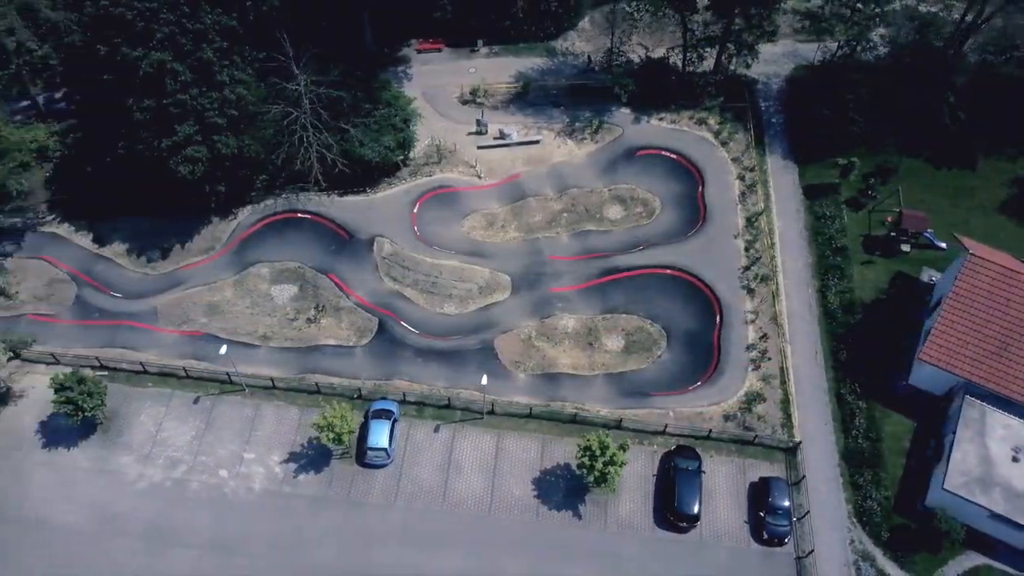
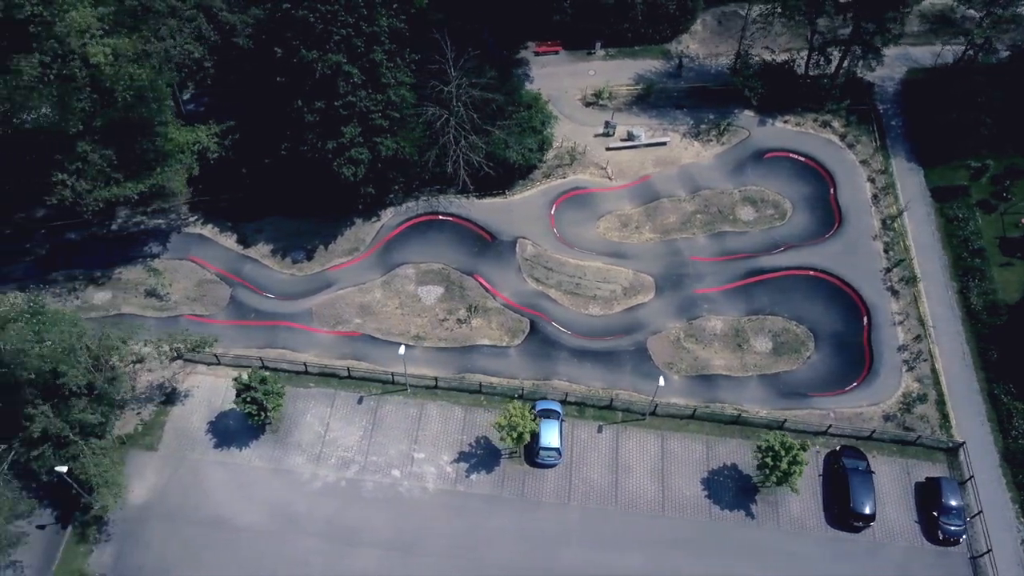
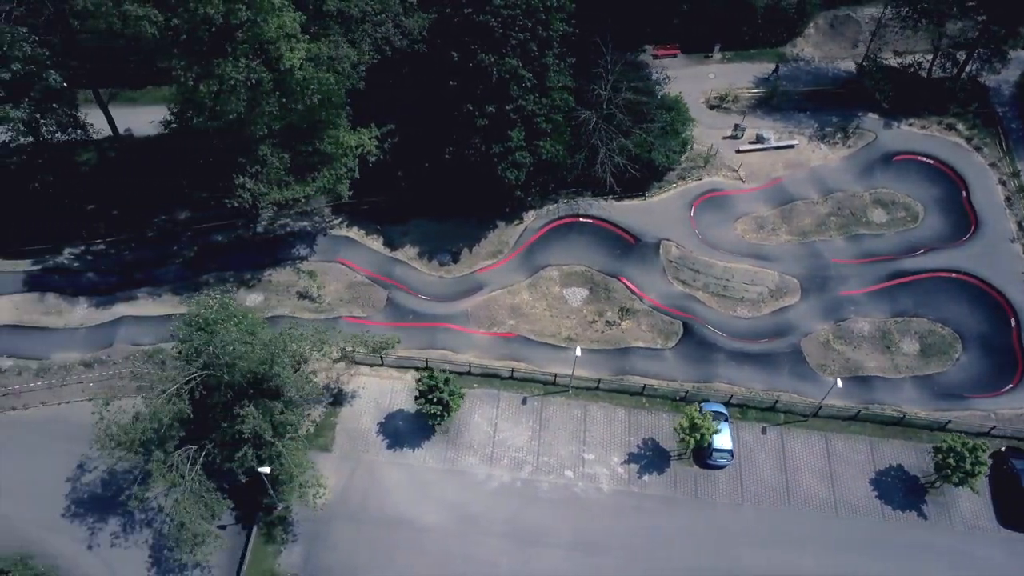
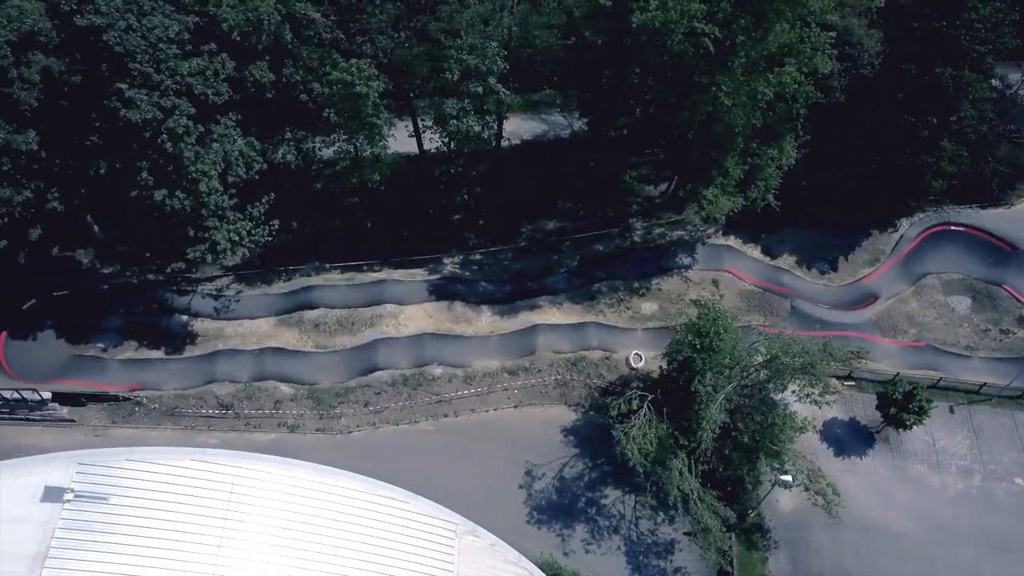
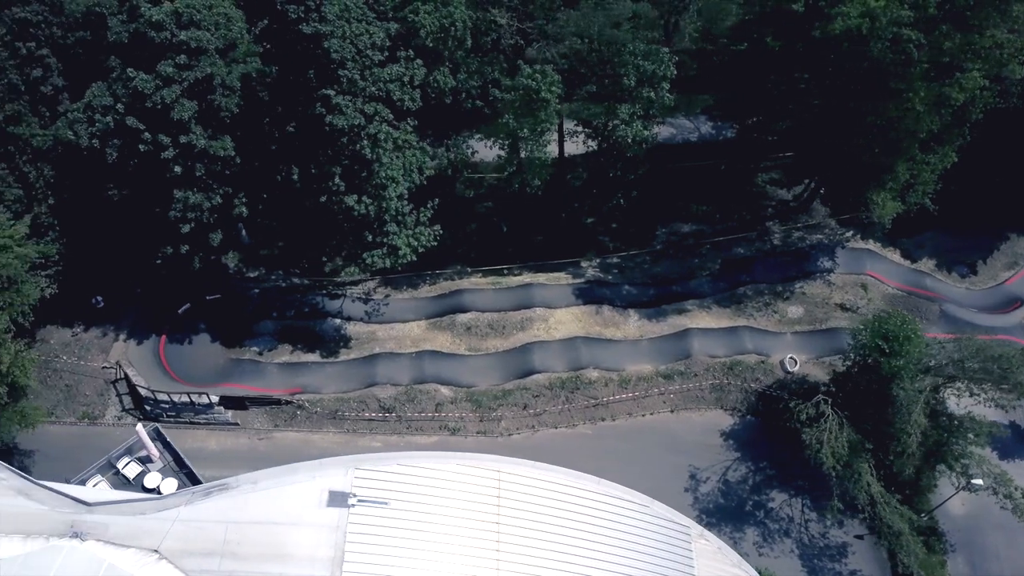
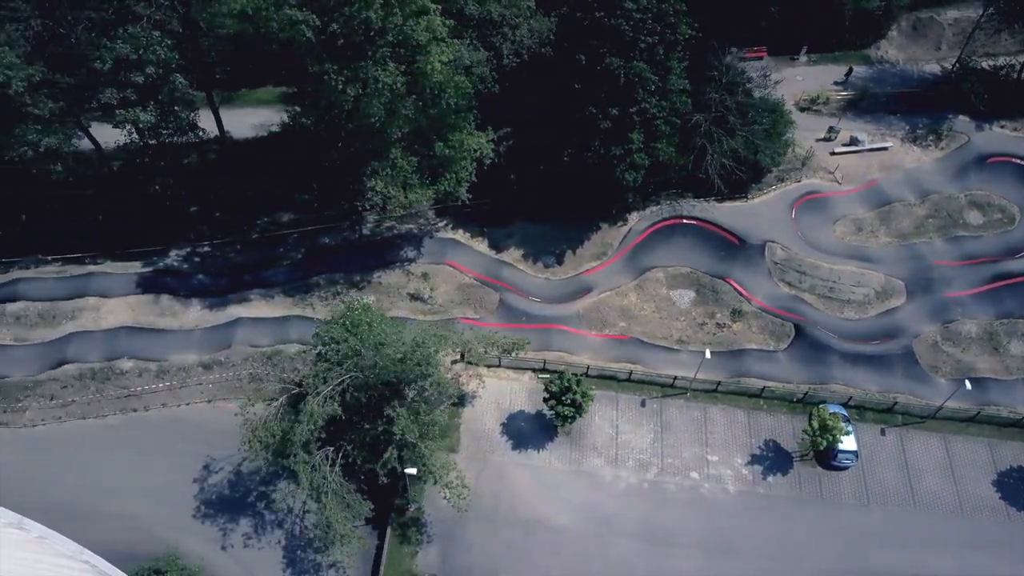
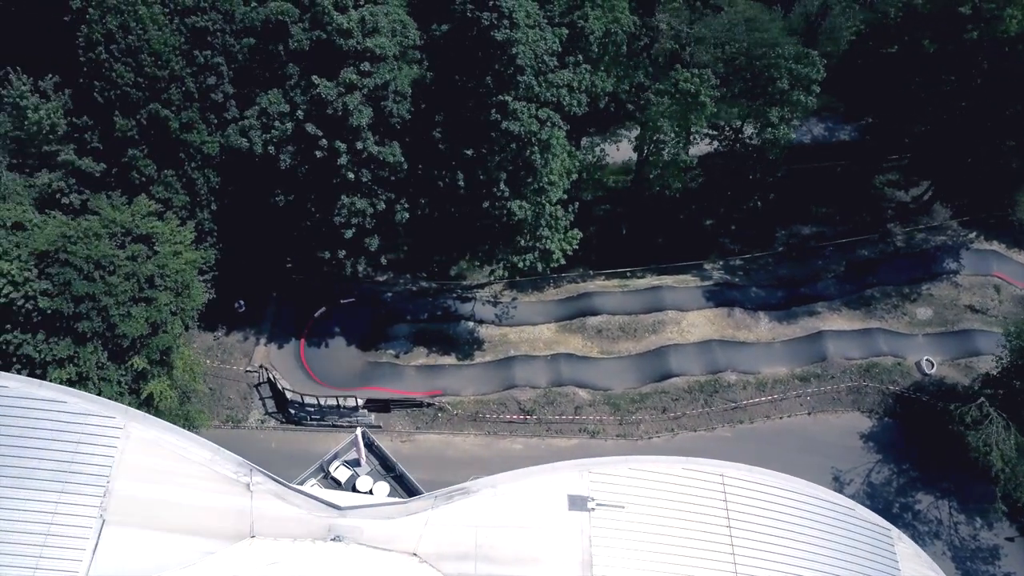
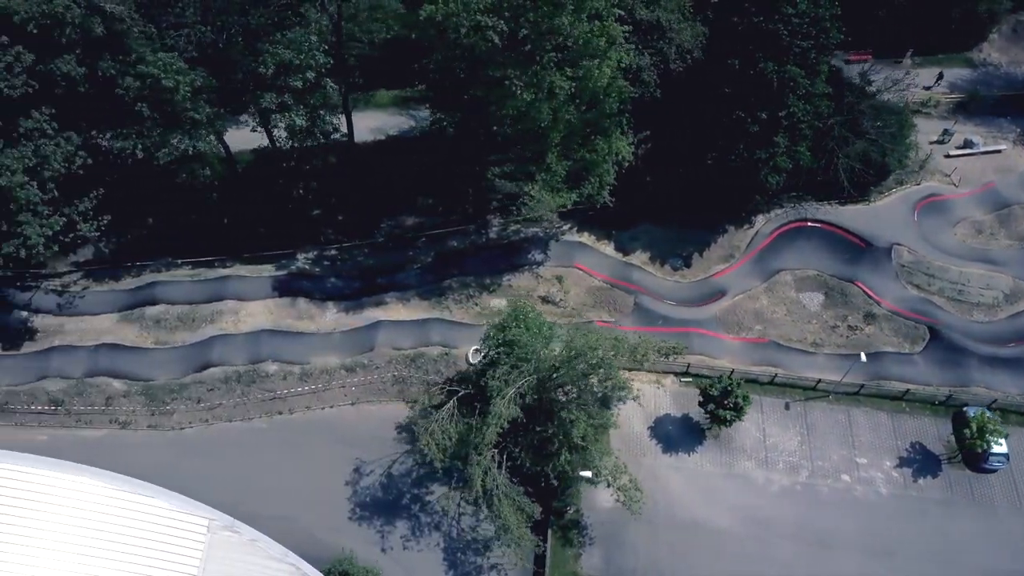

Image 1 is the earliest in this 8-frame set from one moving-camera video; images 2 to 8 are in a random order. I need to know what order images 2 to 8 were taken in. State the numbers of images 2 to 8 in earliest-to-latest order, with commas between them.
2, 3, 6, 8, 4, 5, 7
